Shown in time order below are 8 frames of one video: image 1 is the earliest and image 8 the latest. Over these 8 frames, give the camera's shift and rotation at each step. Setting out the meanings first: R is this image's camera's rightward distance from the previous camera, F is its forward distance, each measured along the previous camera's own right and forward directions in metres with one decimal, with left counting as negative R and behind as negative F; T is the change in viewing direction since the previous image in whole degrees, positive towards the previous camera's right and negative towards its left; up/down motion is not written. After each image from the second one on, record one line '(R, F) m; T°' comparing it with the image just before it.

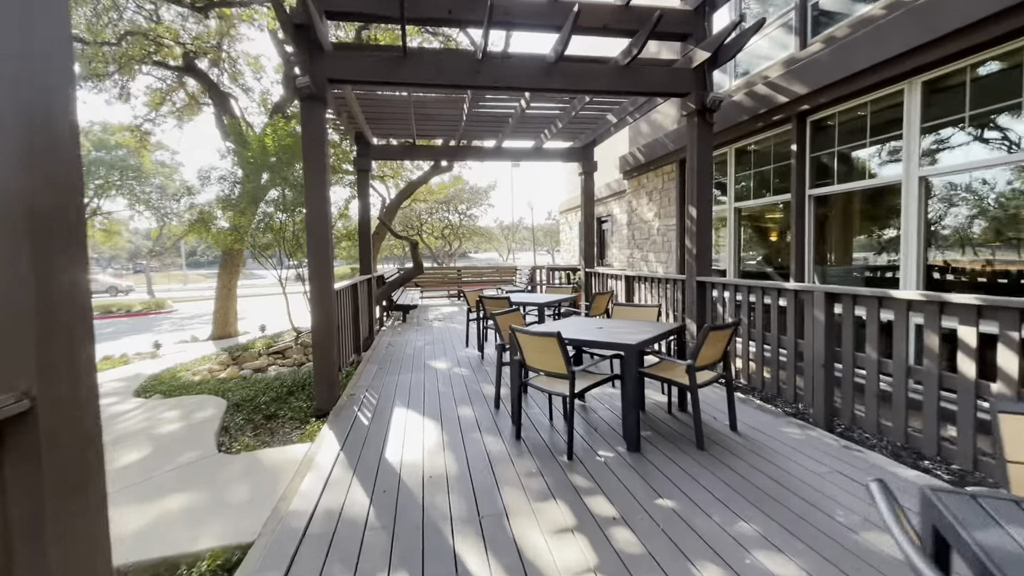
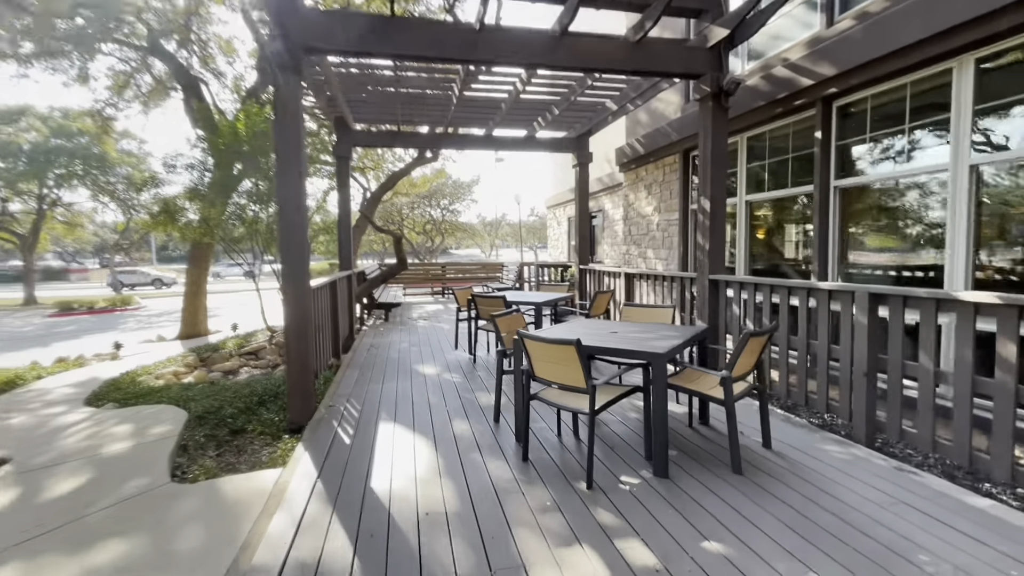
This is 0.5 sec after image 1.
(-0.1, +0.4) m; +2°
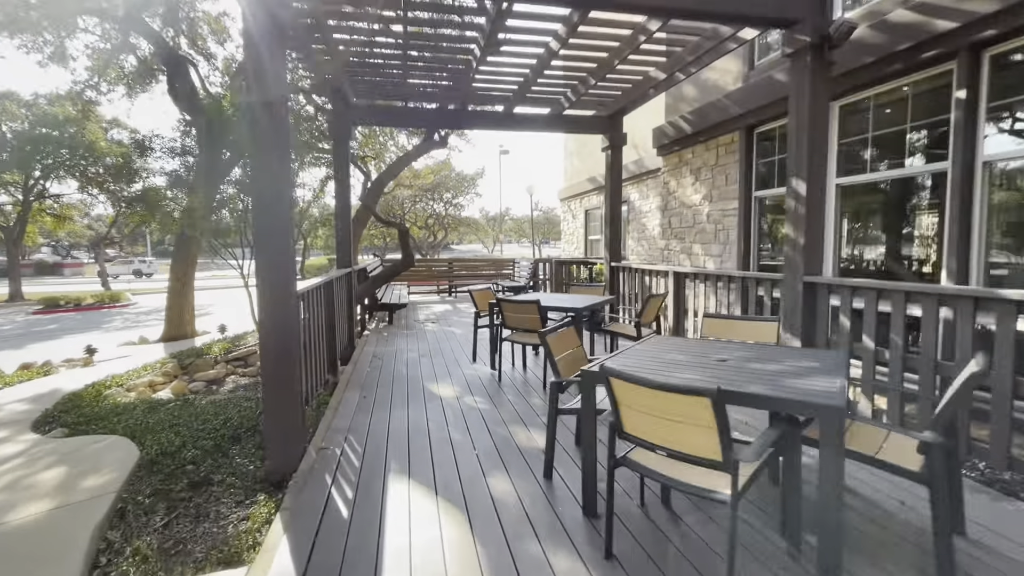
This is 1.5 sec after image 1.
(-0.3, +0.9) m; 0°
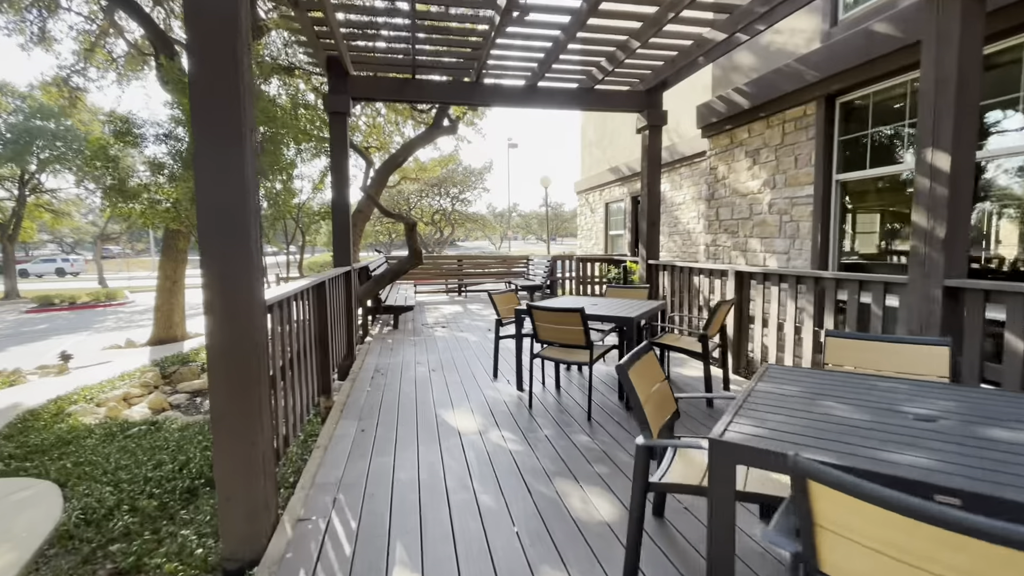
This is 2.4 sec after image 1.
(-0.2, +0.8) m; -1°
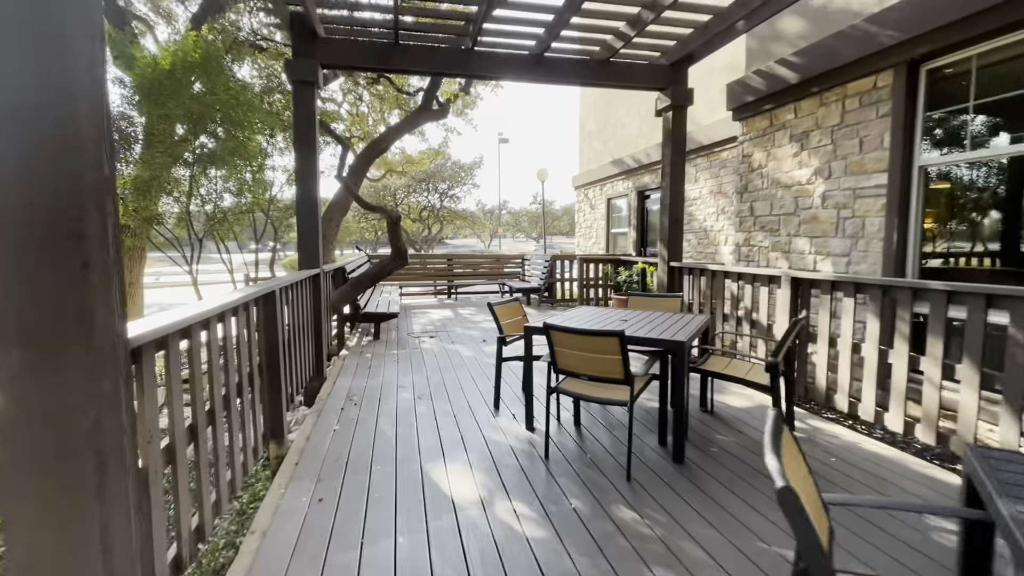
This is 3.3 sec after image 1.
(-0.1, +0.8) m; +1°
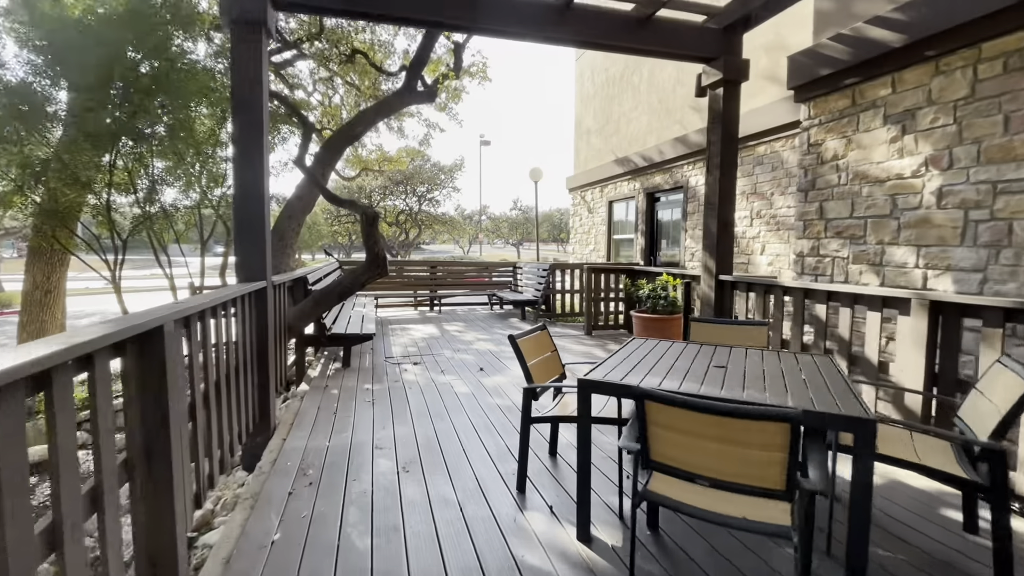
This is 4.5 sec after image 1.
(-0.3, +1.0) m; +3°
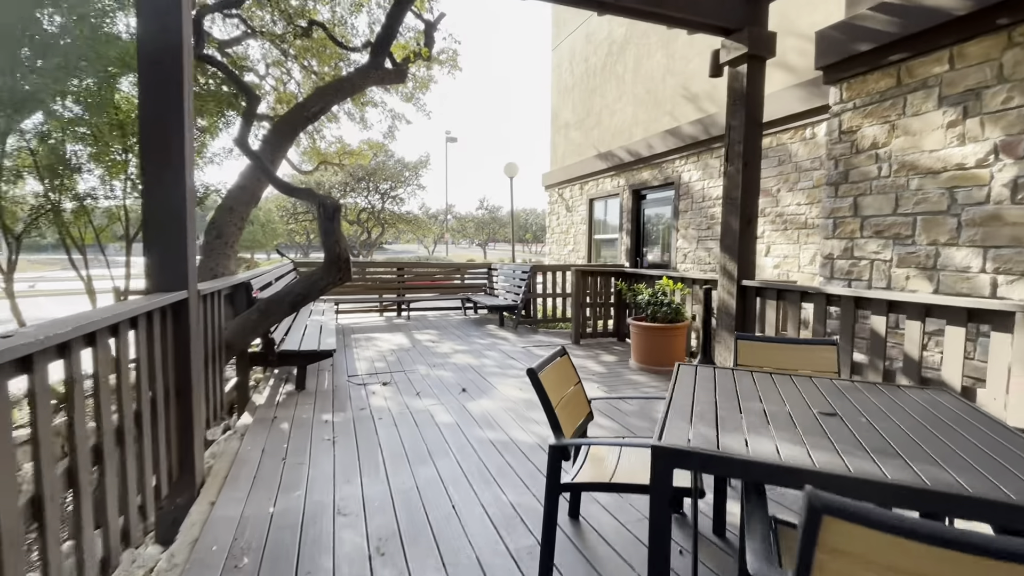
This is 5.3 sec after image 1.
(-0.2, +0.6) m; +4°
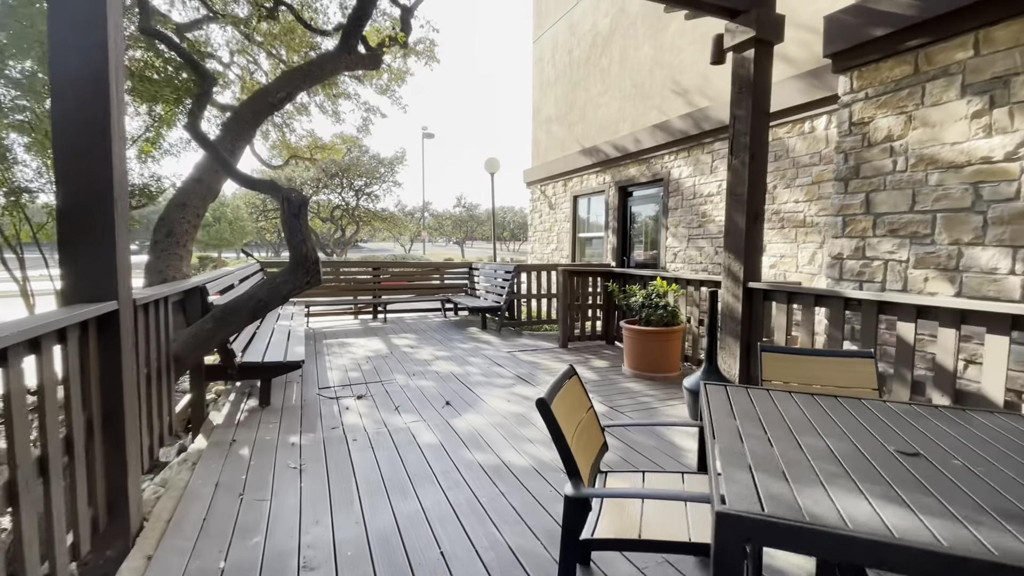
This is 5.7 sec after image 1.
(-0.1, +0.3) m; +3°
